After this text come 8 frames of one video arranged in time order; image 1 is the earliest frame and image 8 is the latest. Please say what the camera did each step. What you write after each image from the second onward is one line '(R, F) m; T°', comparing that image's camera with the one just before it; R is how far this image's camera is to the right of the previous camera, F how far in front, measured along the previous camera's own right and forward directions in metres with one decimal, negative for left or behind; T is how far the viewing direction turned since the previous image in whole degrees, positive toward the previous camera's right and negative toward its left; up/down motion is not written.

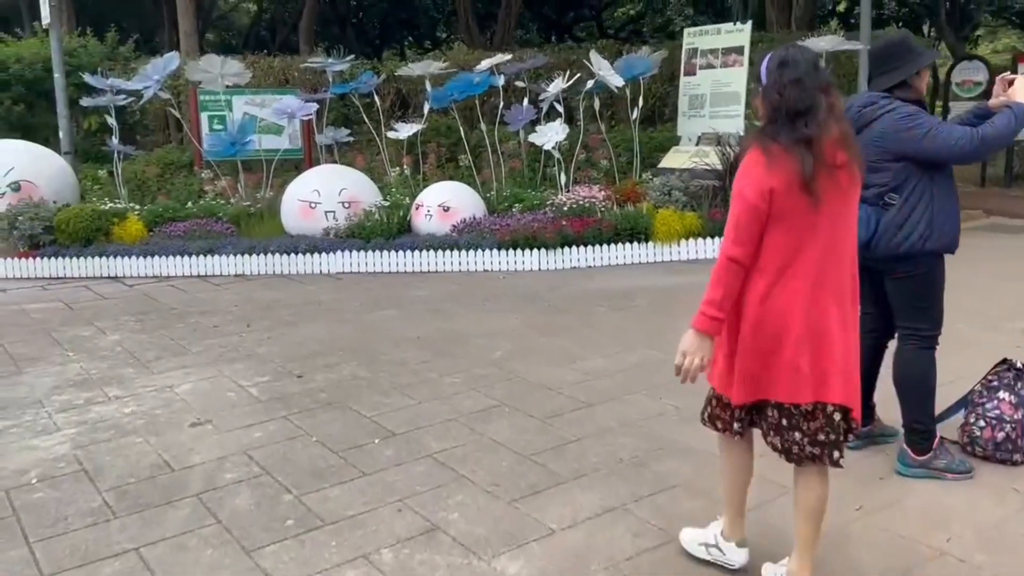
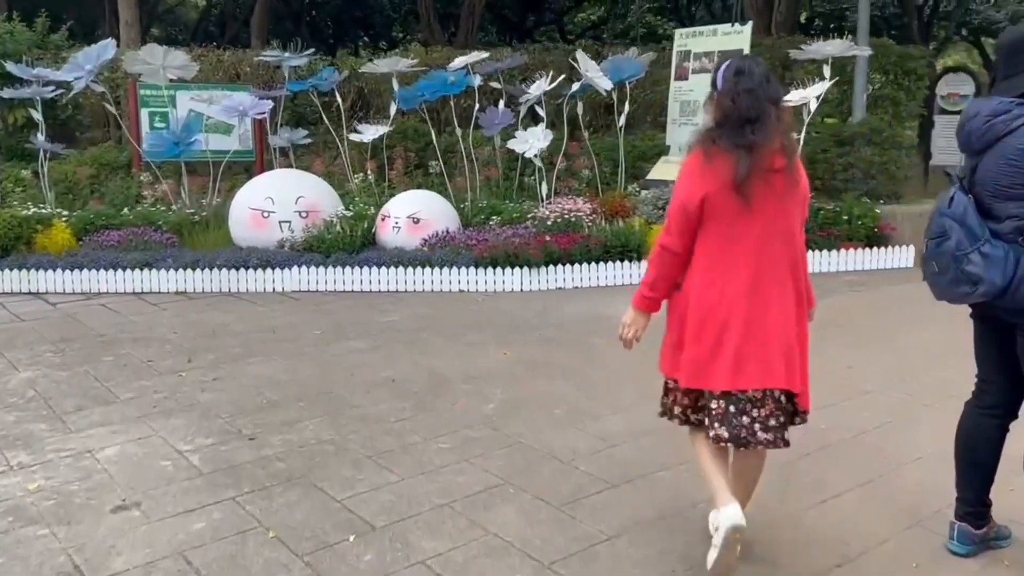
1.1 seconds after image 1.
(-0.3, +0.9) m; +3°
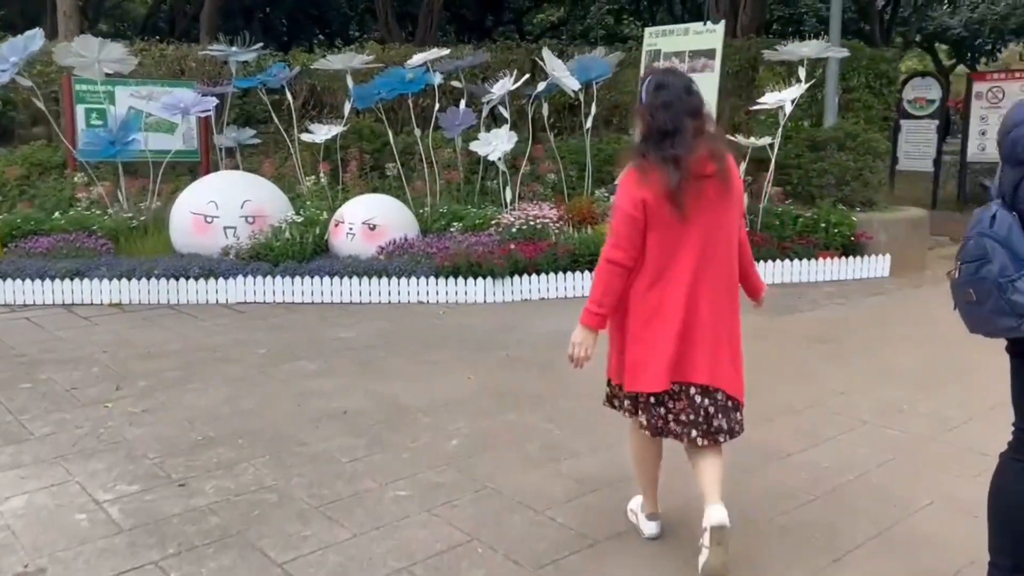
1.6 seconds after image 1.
(-0.1, +0.5) m; +3°
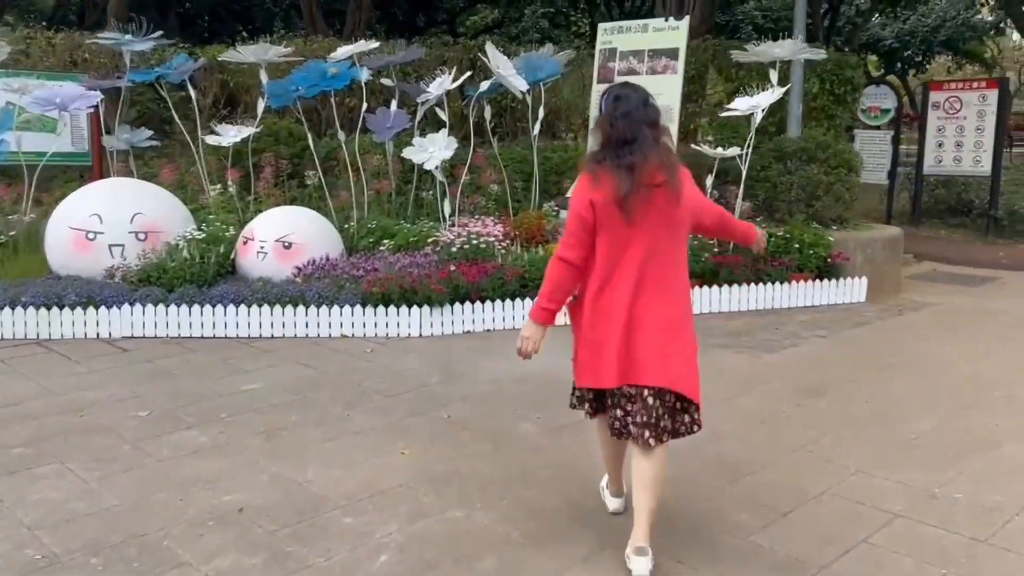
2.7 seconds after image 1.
(-0.1, +1.1) m; +5°
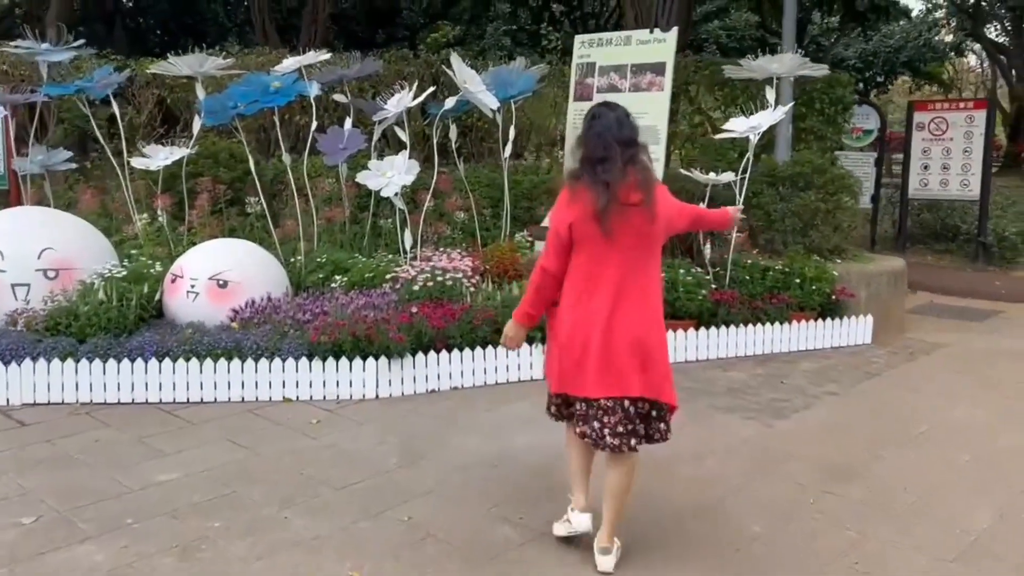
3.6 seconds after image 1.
(-0.1, +0.9) m; +3°
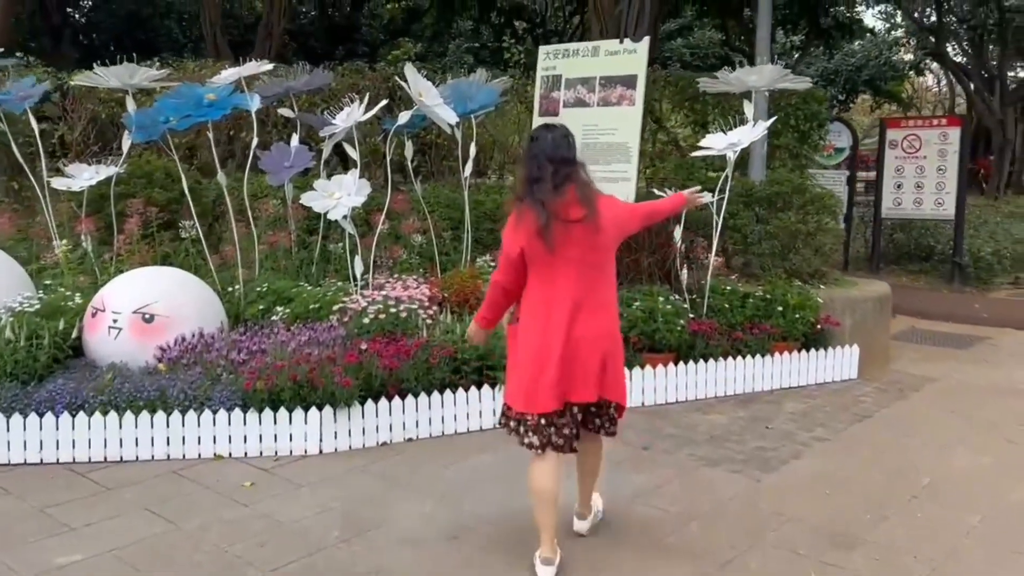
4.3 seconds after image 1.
(0.0, +0.6) m; +2°
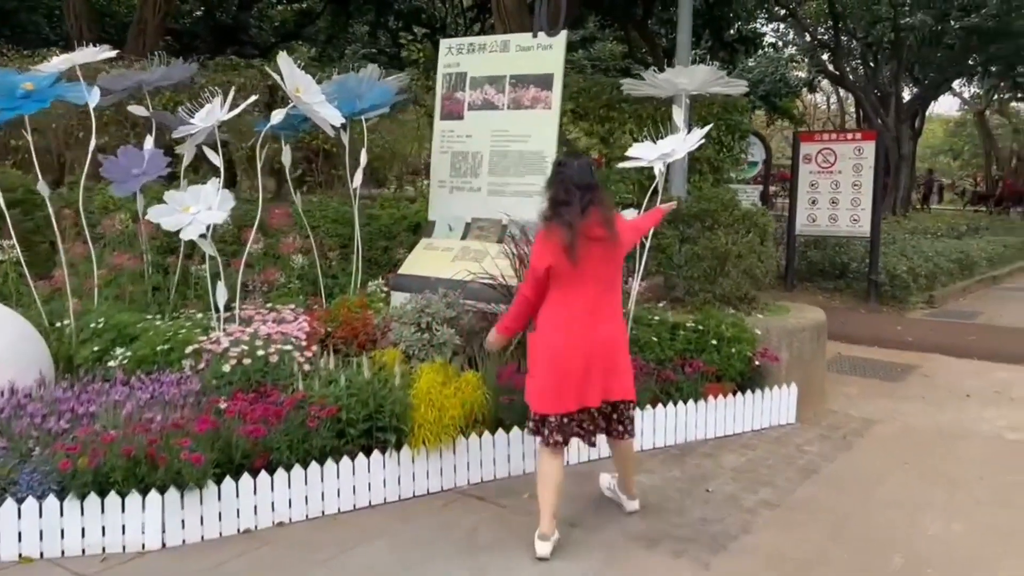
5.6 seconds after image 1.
(0.0, +1.0) m; +7°
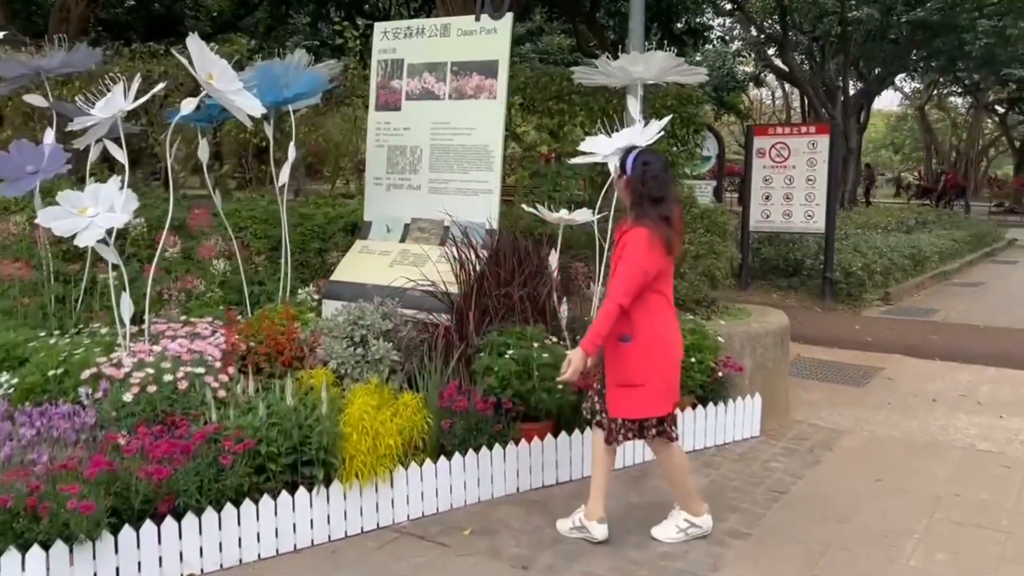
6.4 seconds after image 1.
(0.0, +0.5) m; +3°
